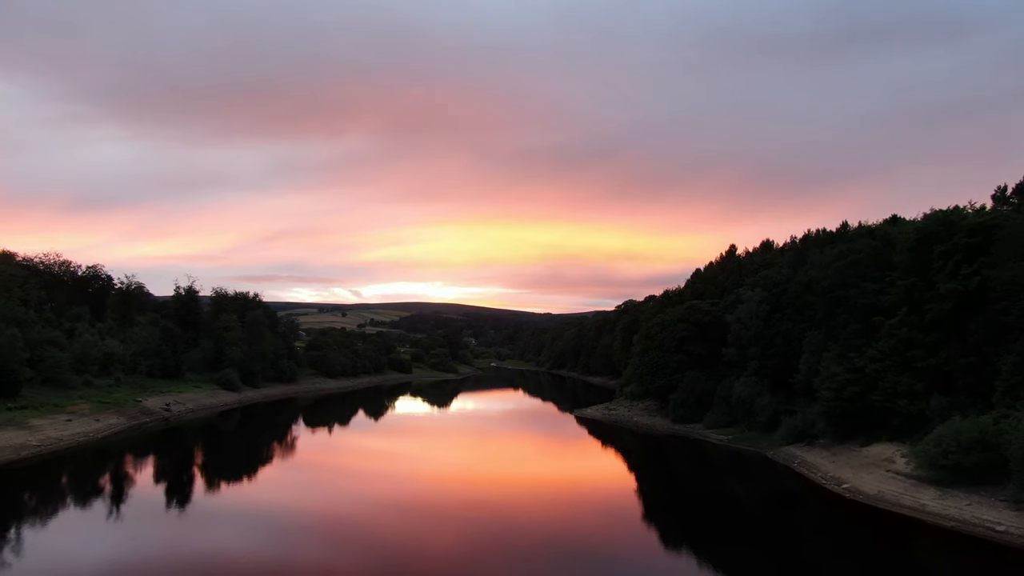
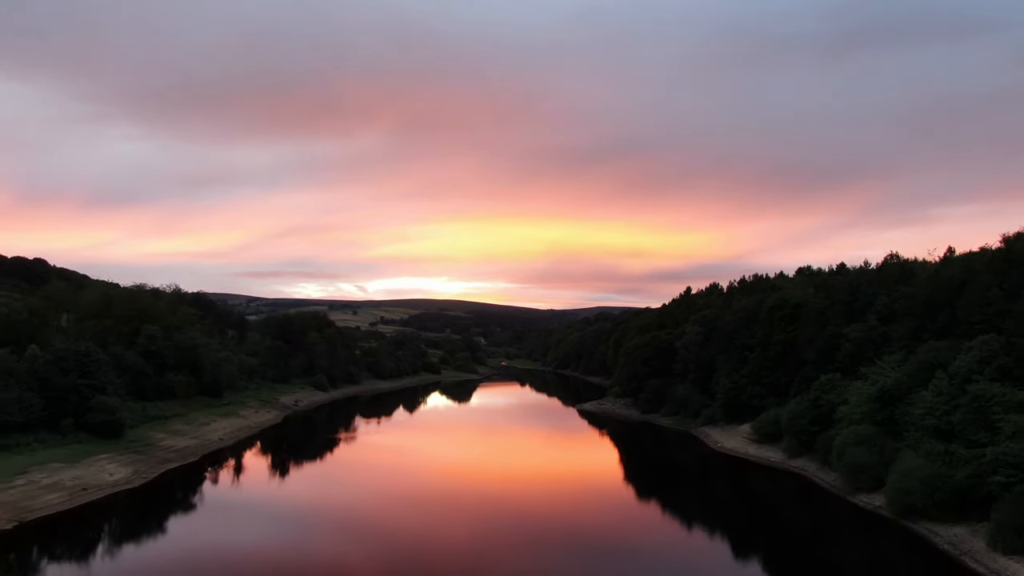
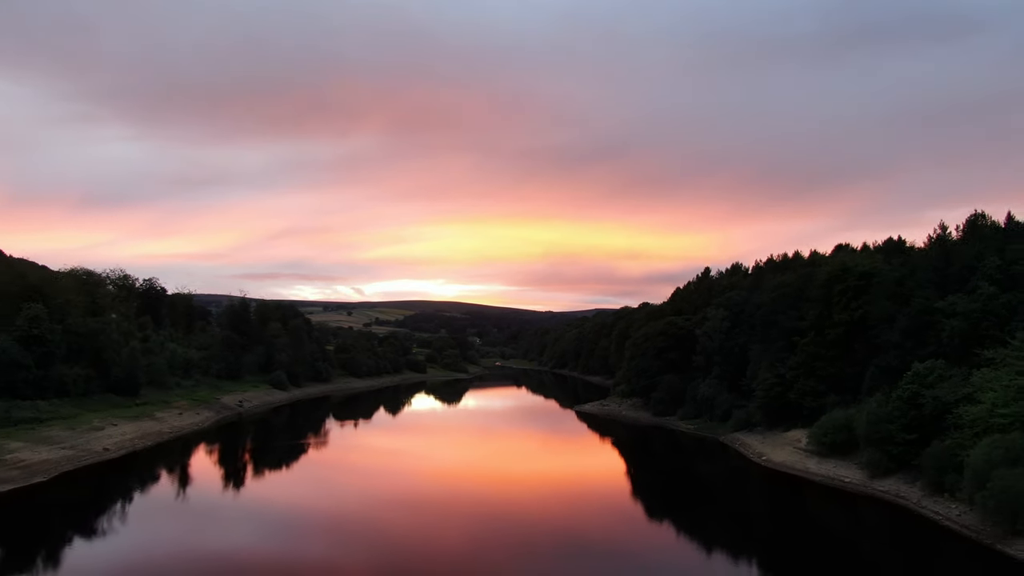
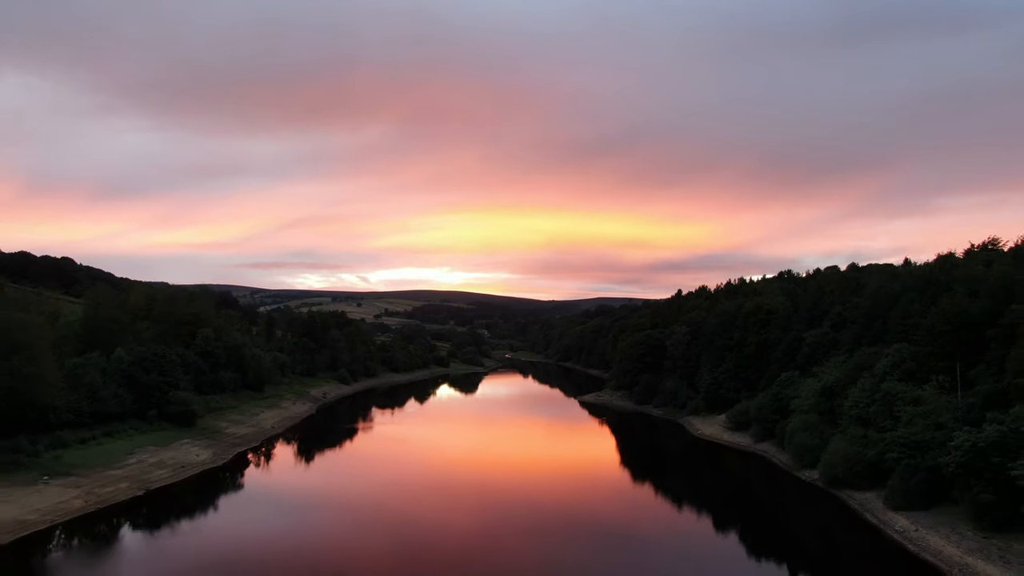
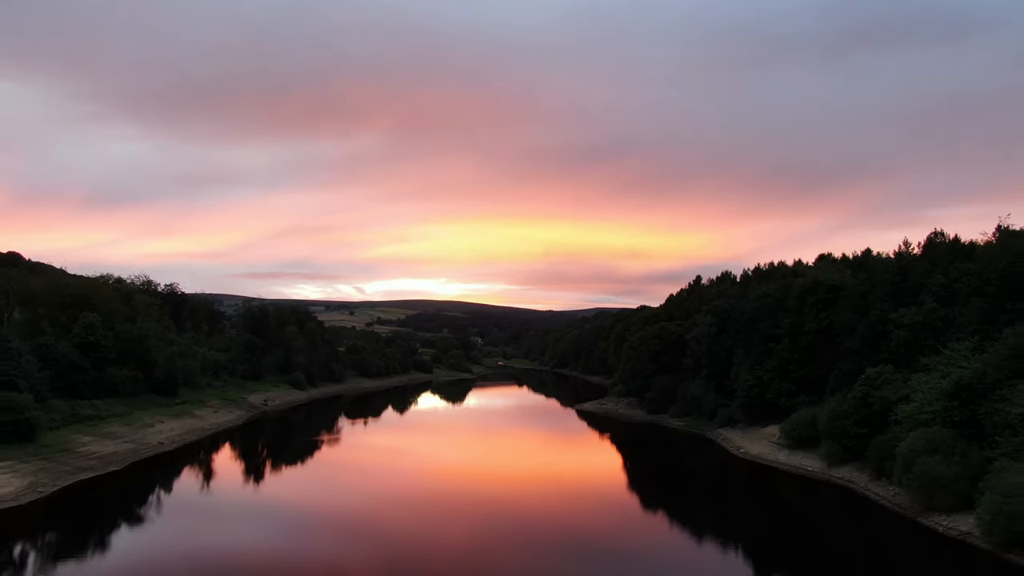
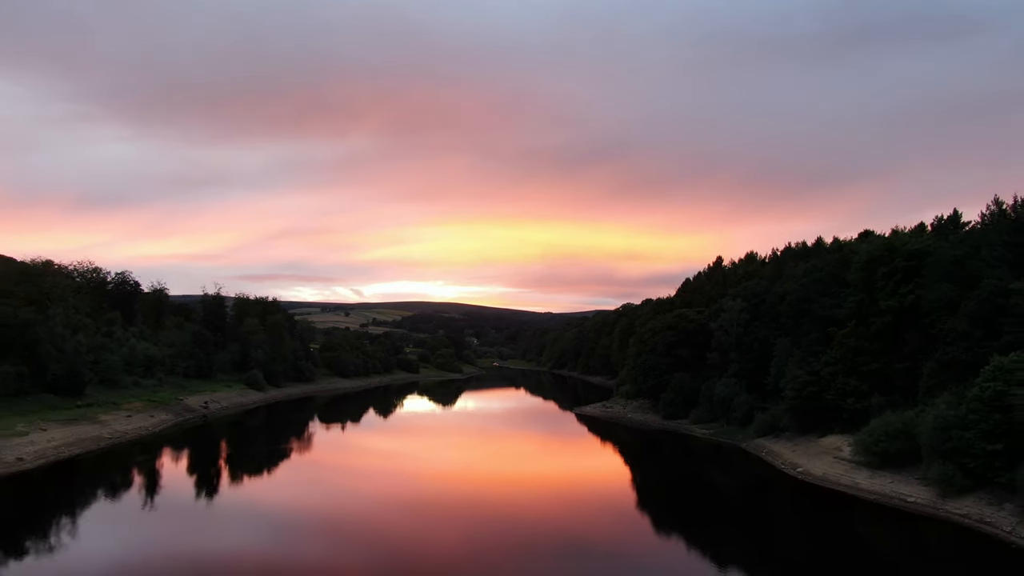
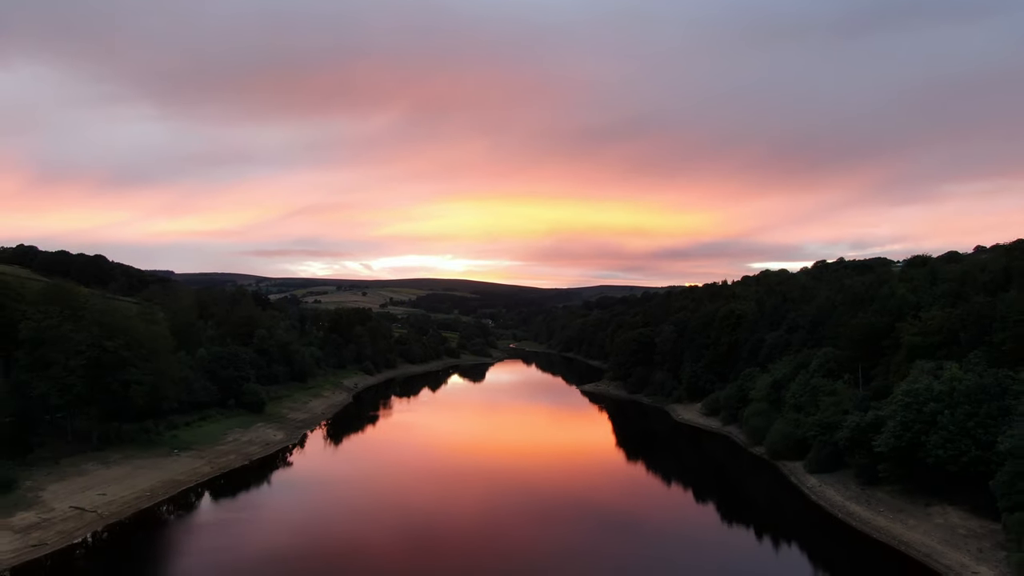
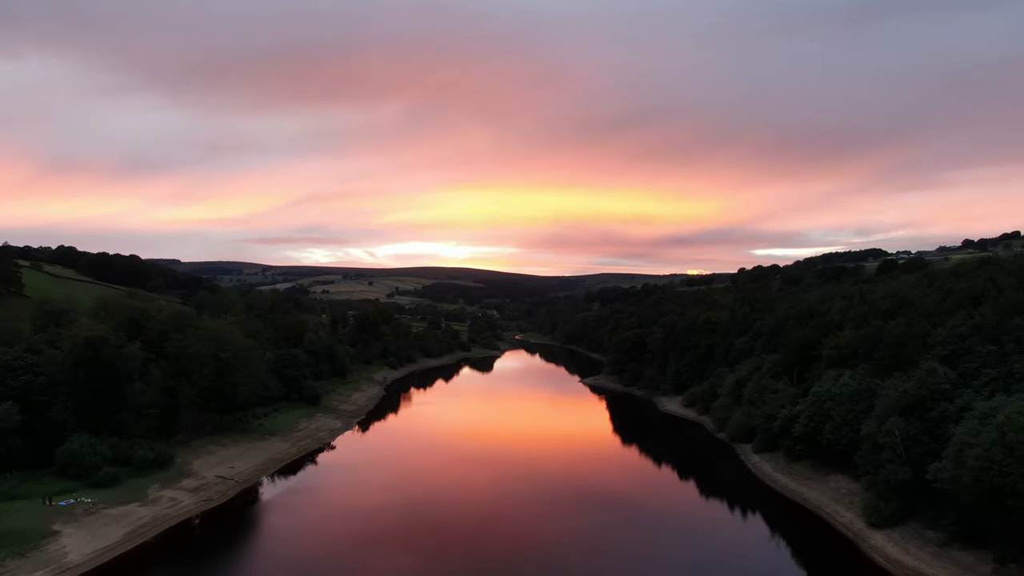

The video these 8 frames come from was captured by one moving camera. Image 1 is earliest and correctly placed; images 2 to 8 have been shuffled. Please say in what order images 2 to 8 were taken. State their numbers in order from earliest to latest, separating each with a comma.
6, 3, 5, 2, 4, 7, 8
